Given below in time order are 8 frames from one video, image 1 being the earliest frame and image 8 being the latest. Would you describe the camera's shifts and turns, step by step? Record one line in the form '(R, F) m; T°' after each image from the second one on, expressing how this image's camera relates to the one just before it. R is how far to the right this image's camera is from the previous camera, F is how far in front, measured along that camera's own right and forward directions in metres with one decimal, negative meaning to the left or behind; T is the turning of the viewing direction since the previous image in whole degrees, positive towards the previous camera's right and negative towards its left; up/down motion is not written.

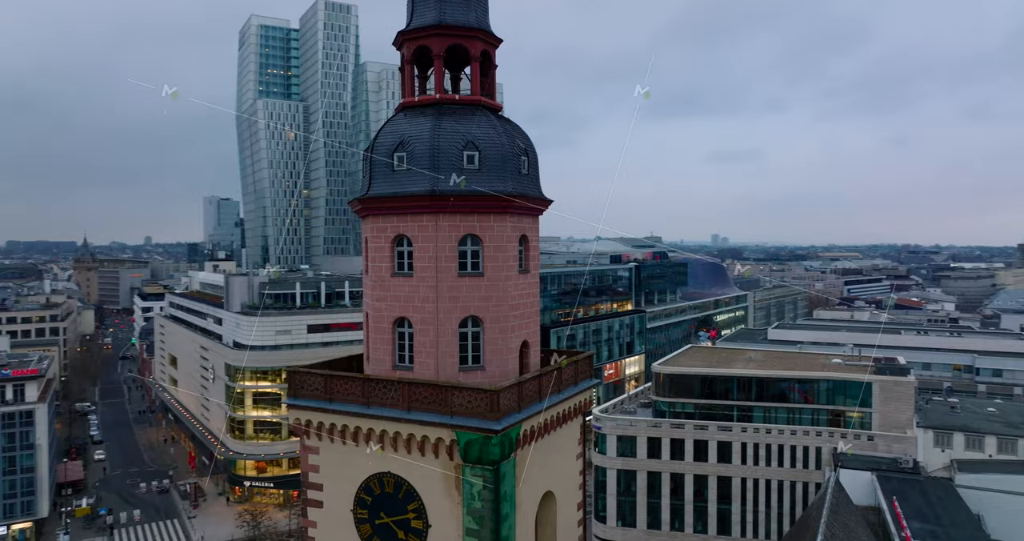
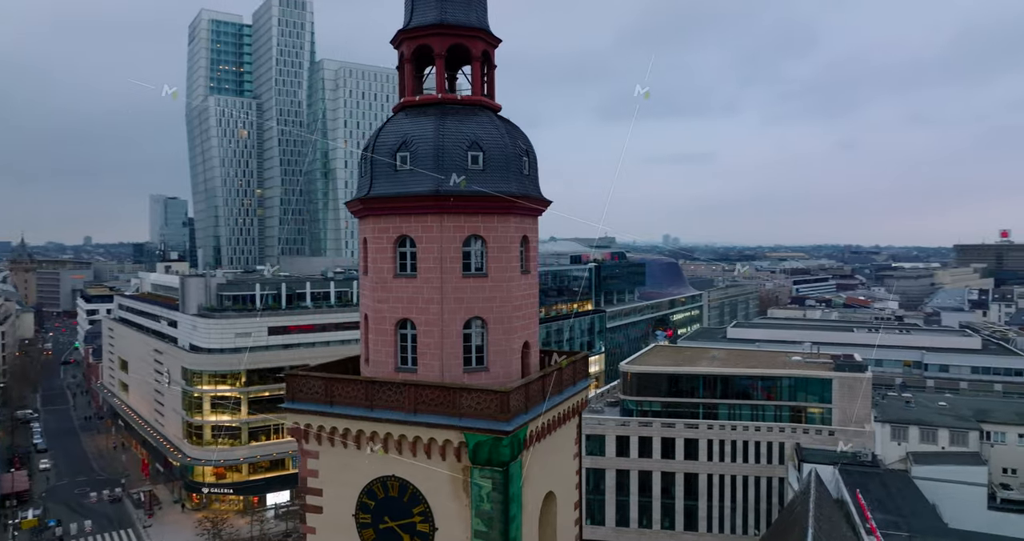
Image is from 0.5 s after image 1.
(-0.9, 0.0) m; +4°
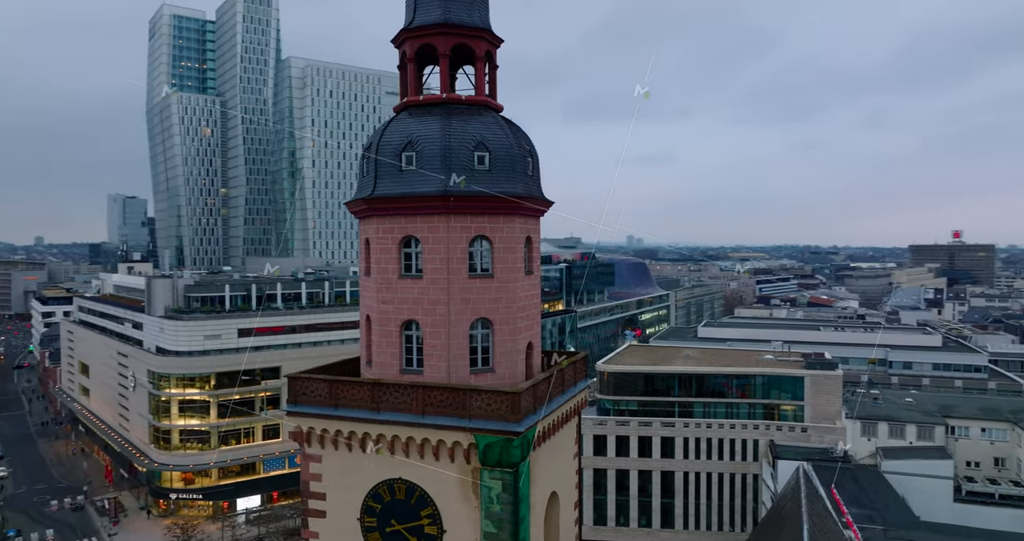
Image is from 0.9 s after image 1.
(-0.7, 0.0) m; +3°
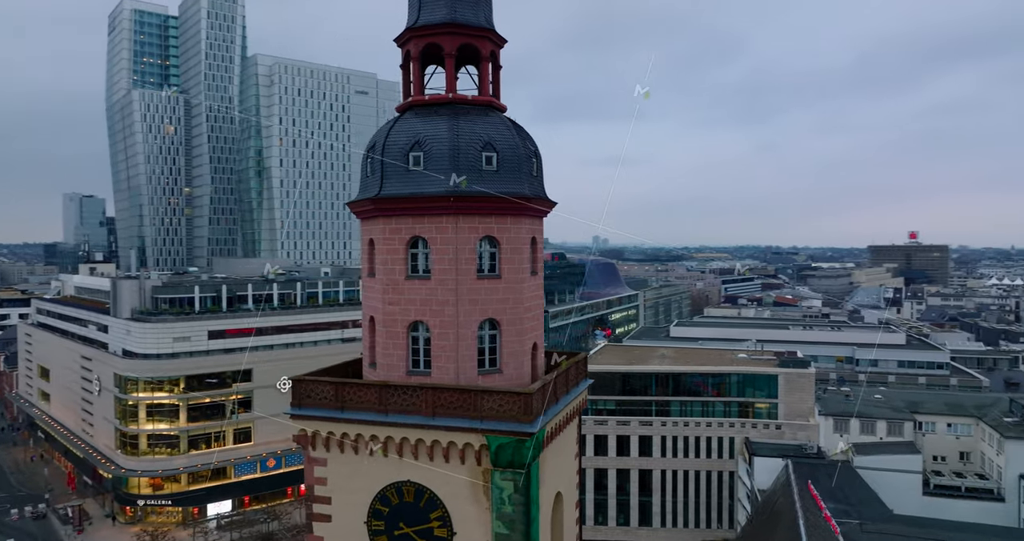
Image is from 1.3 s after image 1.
(-0.7, 0.0) m; +3°
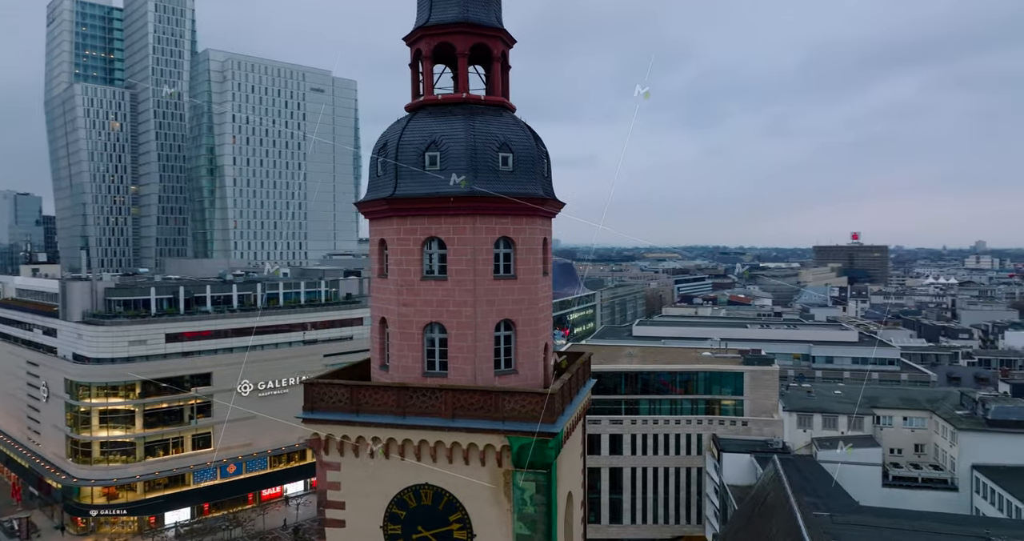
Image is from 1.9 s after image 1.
(-1.1, 0.0) m; +4°
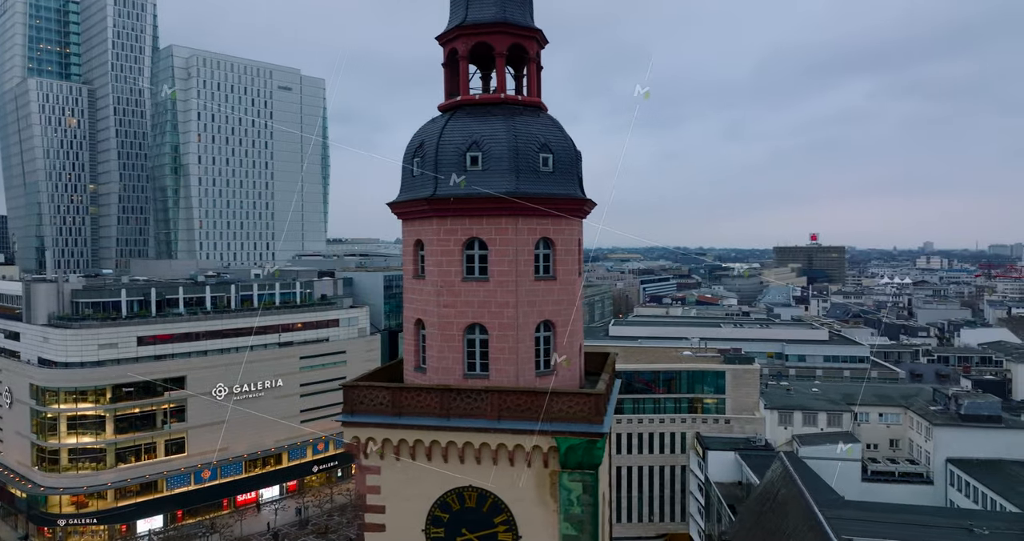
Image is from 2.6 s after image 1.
(-1.4, 0.0) m; +3°
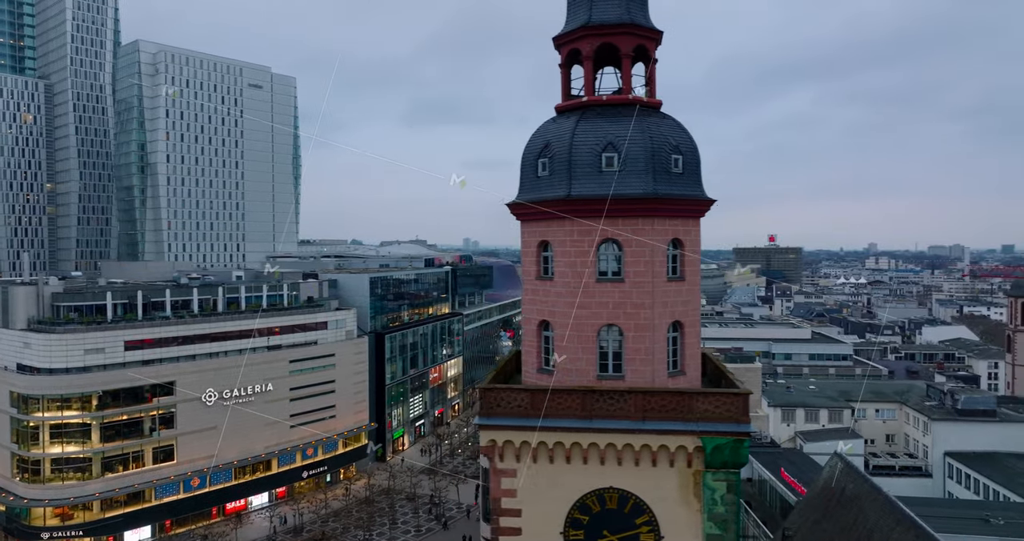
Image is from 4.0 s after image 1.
(-3.2, +0.1) m; +3°
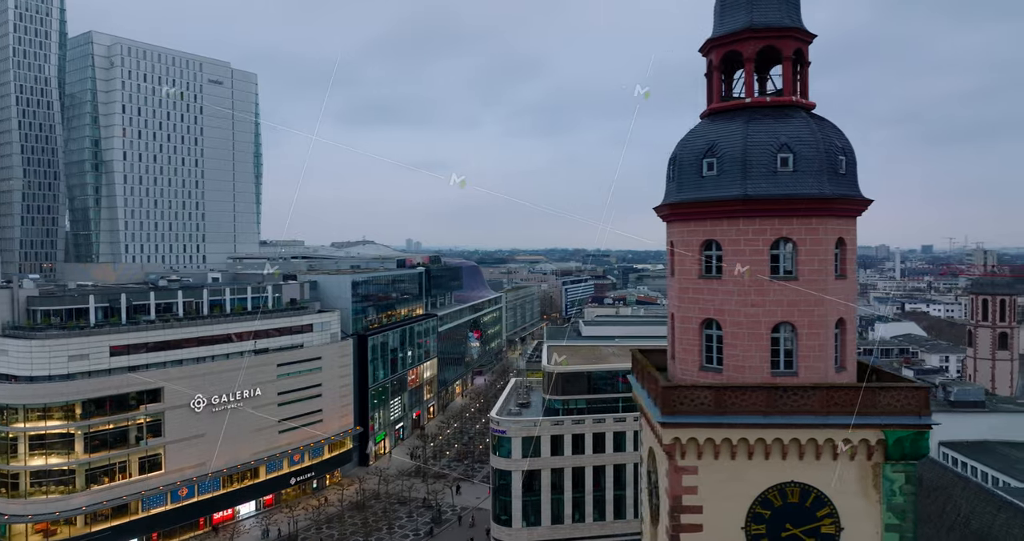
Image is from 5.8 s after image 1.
(-4.2, +0.1) m; +4°
